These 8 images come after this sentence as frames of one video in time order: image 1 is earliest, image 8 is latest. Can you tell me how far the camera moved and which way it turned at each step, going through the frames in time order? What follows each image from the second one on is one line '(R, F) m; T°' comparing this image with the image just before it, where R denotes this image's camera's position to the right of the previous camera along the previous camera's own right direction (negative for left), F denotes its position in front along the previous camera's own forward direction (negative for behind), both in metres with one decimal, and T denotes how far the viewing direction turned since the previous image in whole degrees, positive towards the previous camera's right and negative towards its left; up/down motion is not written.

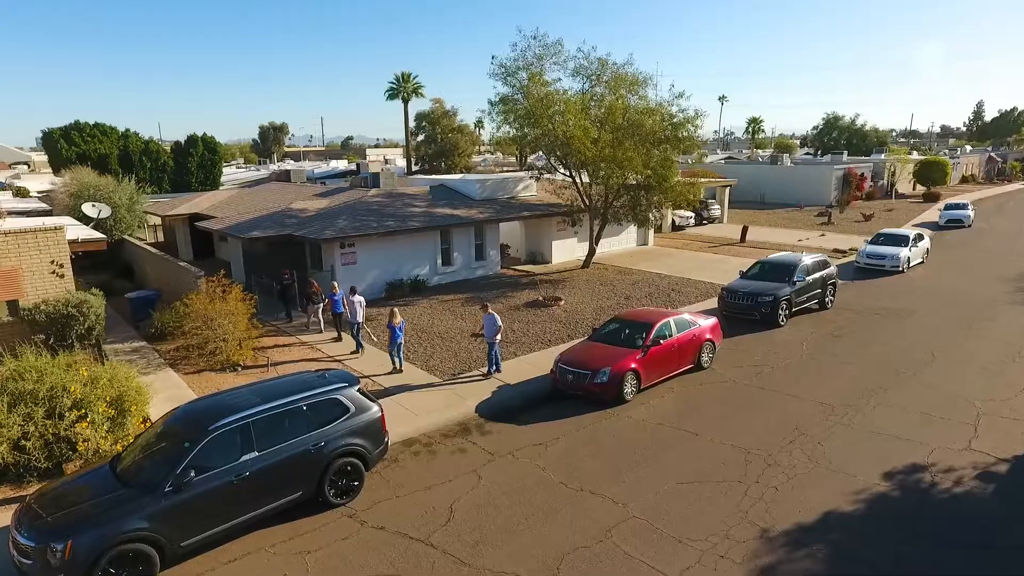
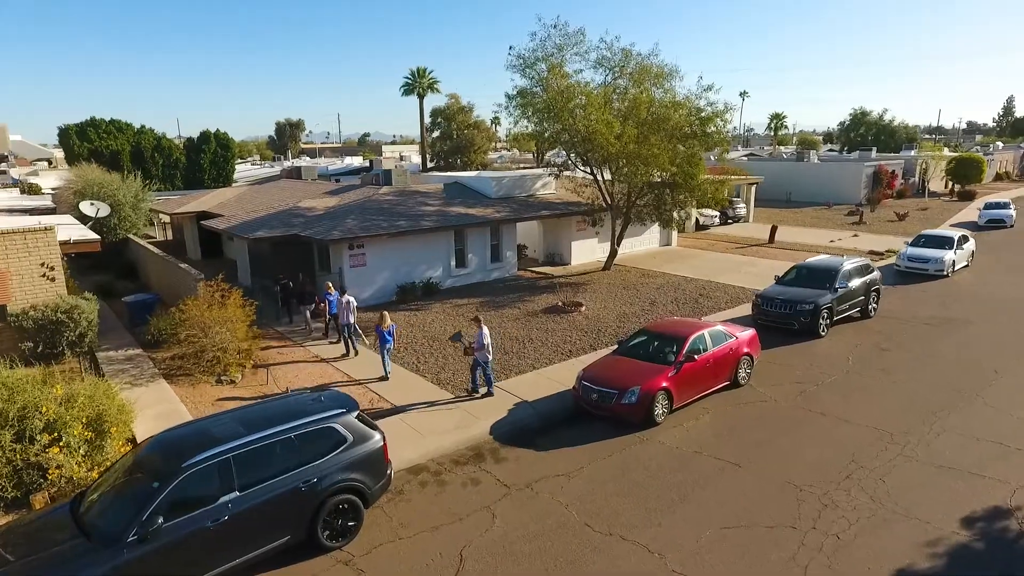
(-0.1, +1.0) m; -1°
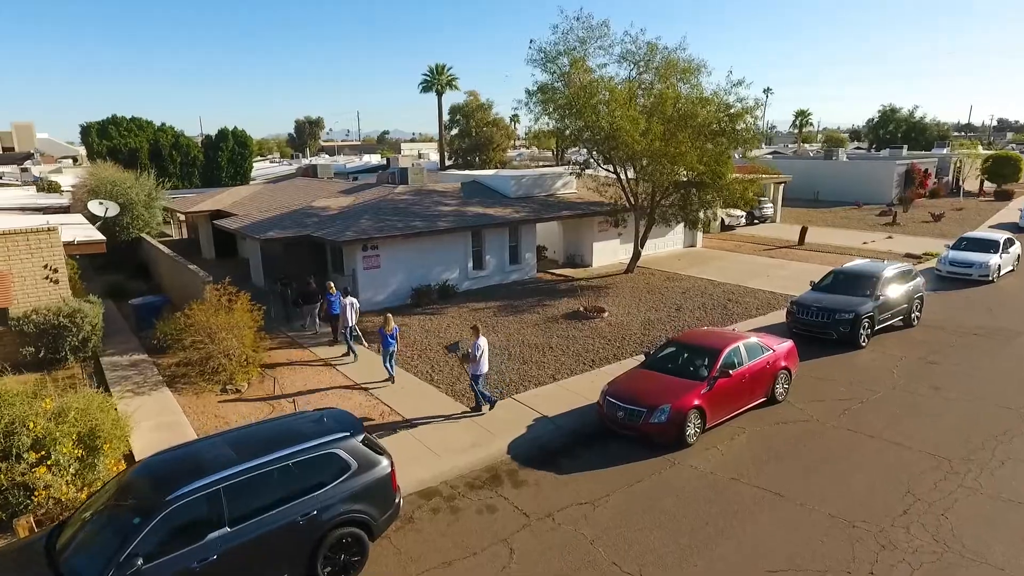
(0.0, +0.7) m; -2°
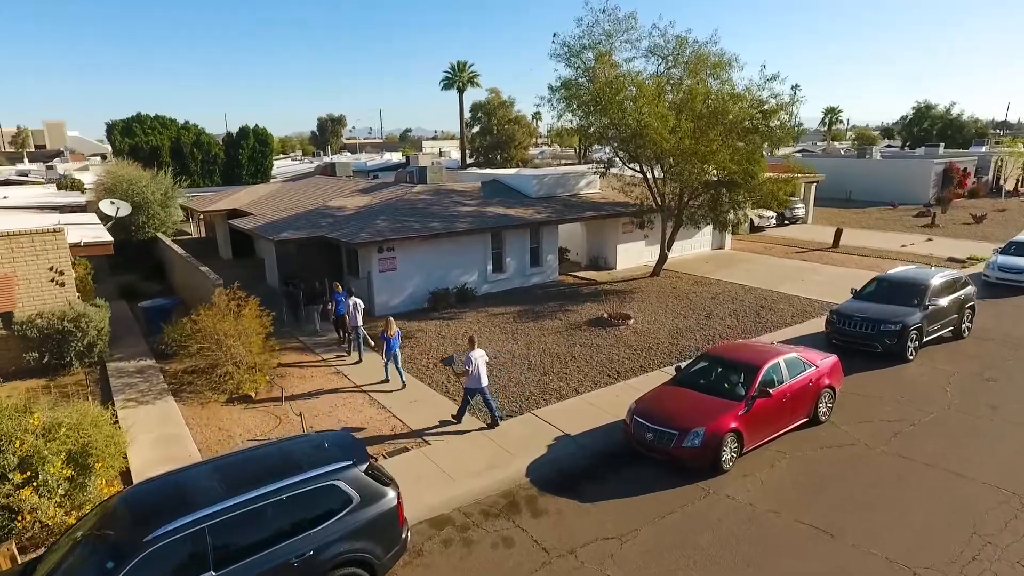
(0.0, +0.7) m; -2°
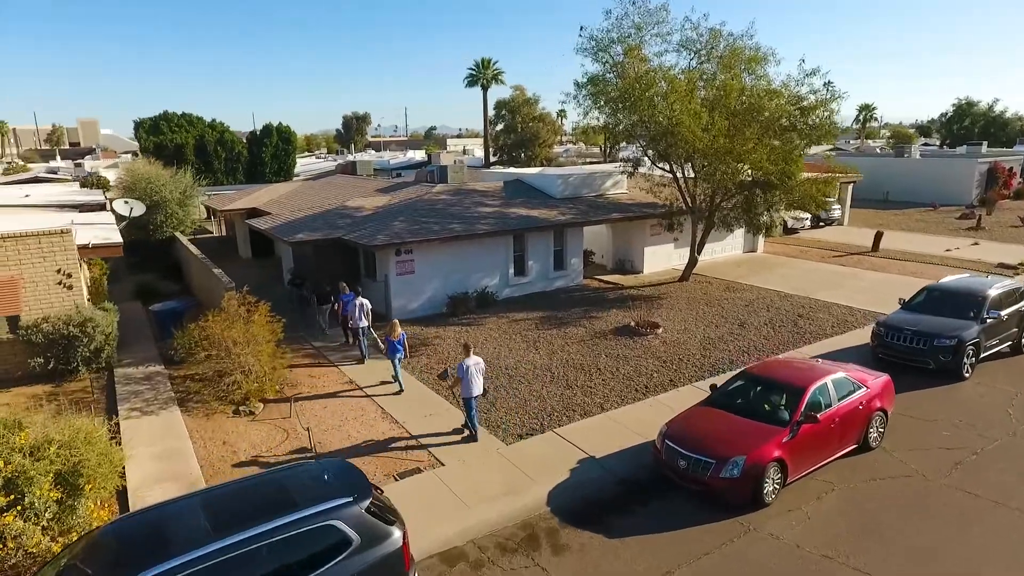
(0.0, +0.7) m; -2°
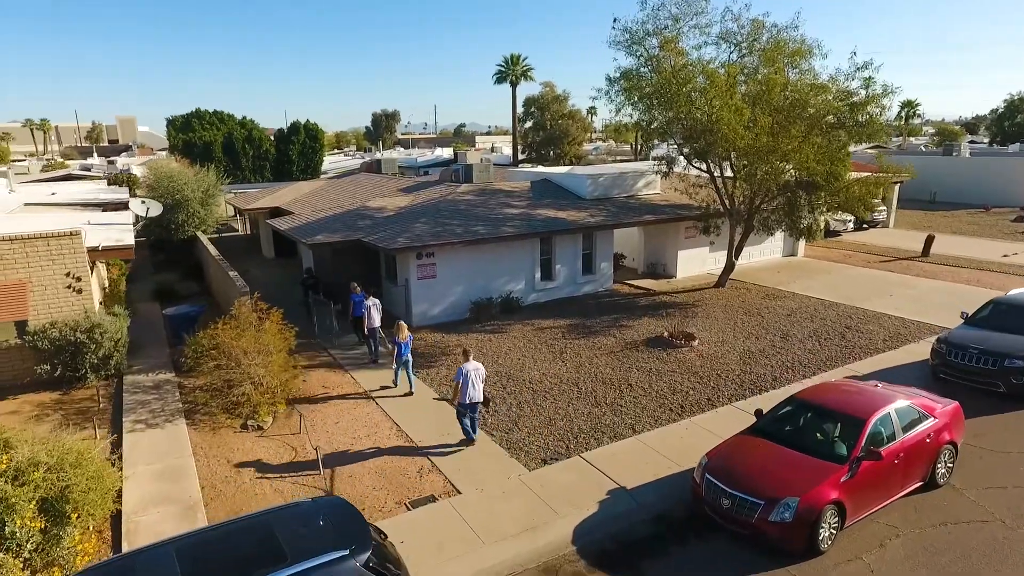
(0.0, +0.8) m; -3°
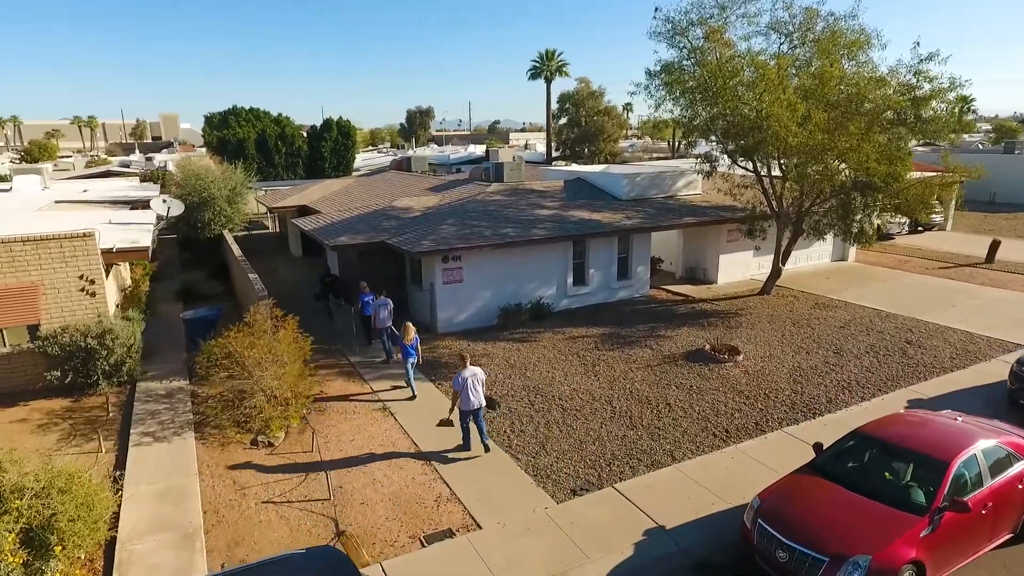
(0.0, +0.8) m; -3°
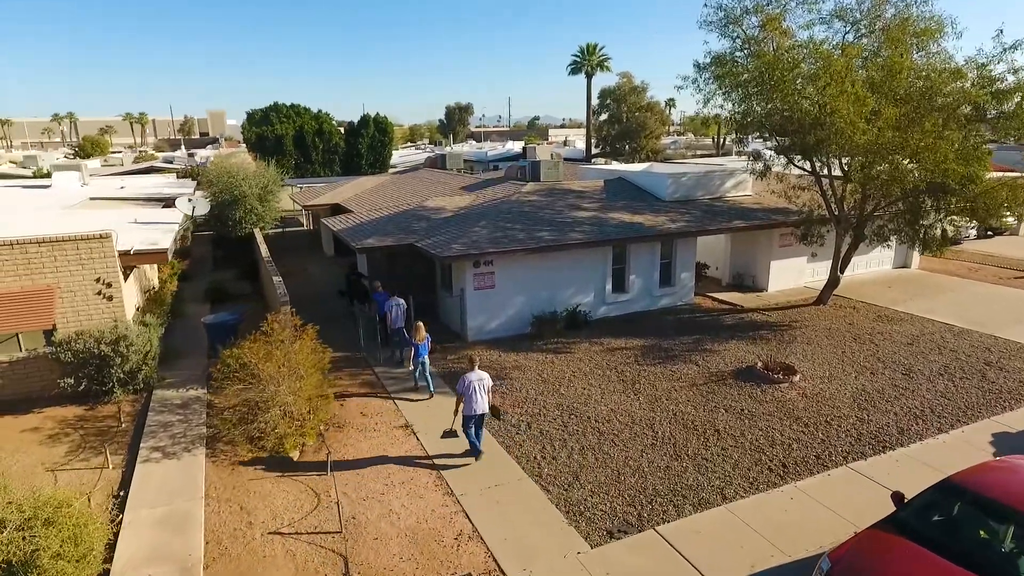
(+0.1, +0.8) m; -3°
